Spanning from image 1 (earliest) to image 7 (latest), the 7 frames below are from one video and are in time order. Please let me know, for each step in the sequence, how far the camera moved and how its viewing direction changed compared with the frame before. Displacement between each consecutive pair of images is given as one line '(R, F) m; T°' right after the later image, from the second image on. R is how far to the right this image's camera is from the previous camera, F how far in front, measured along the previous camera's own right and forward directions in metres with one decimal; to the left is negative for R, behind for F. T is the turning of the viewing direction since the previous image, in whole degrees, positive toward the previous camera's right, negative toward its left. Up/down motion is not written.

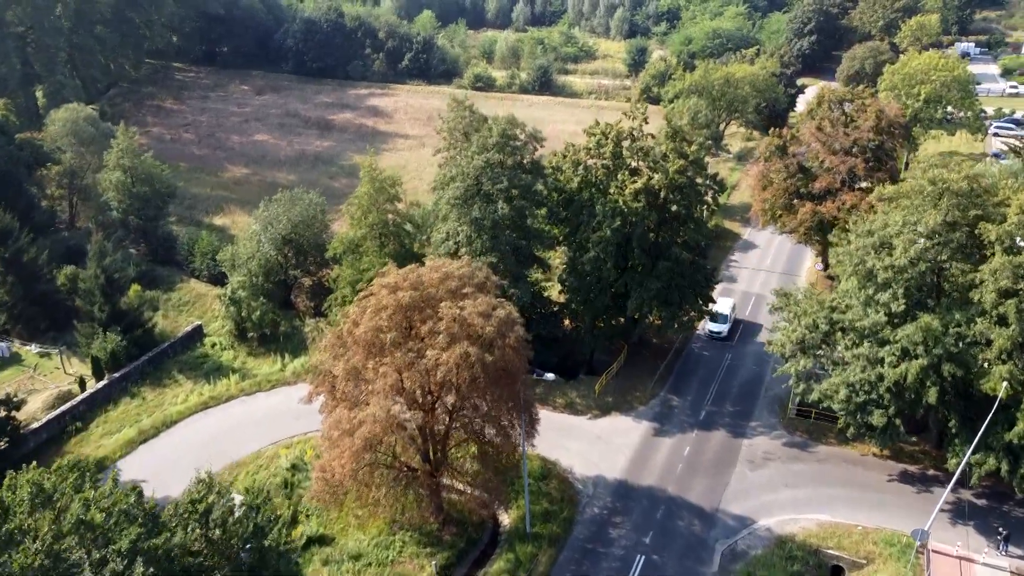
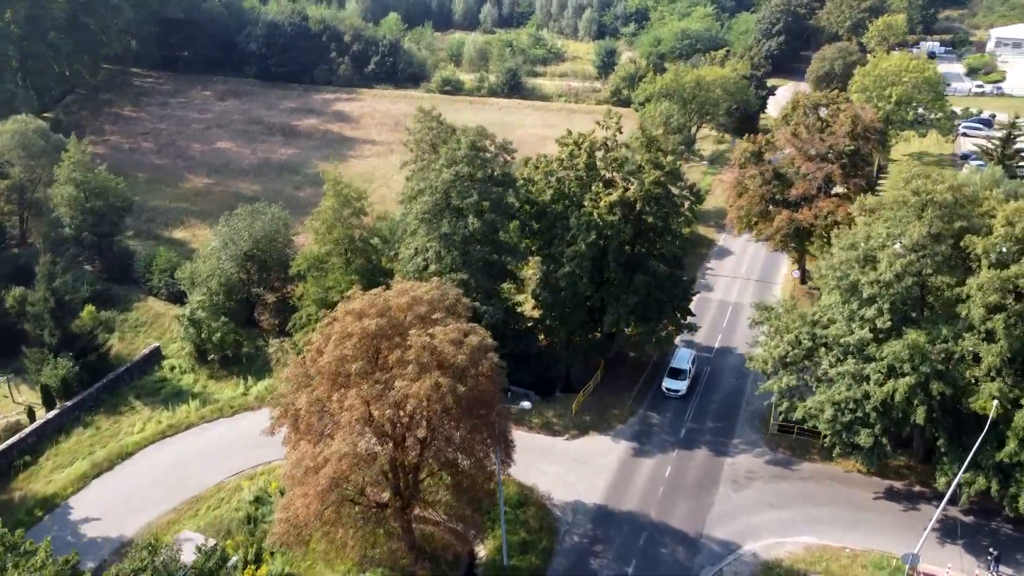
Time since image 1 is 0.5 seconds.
(0.0, +1.1) m; +2°
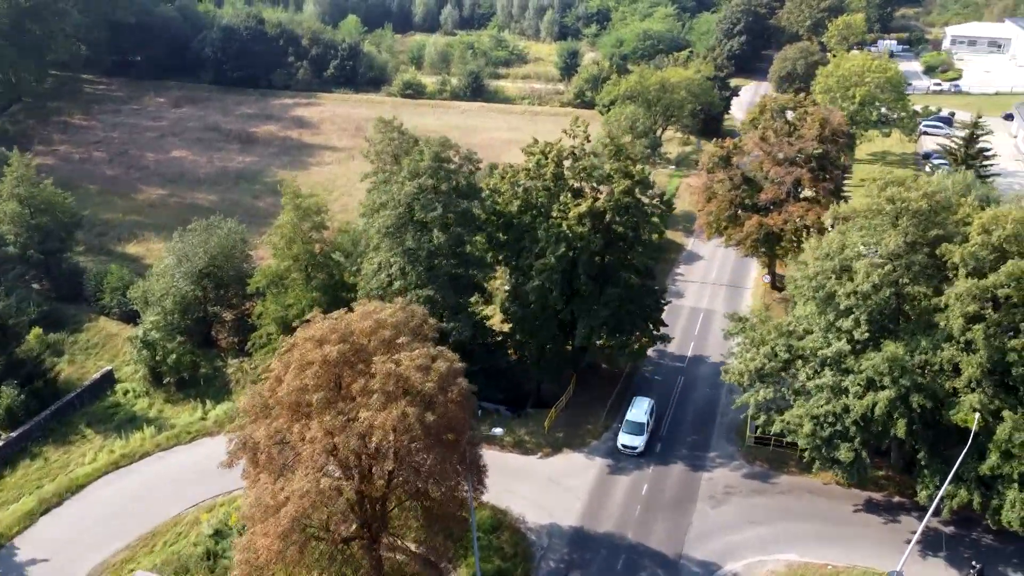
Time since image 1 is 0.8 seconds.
(0.0, +0.9) m; +2°
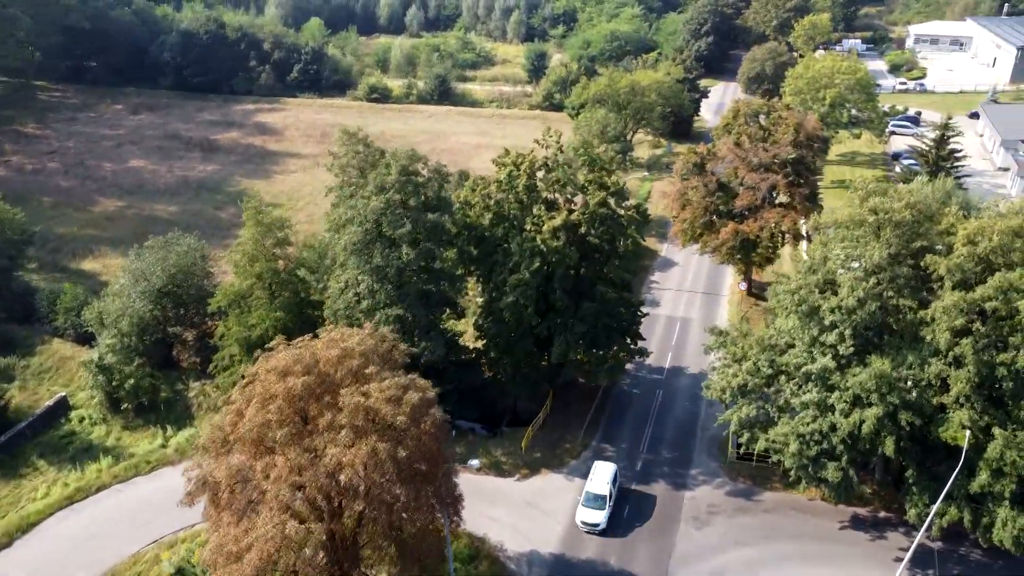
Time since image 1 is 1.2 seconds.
(-0.1, +0.9) m; +2°
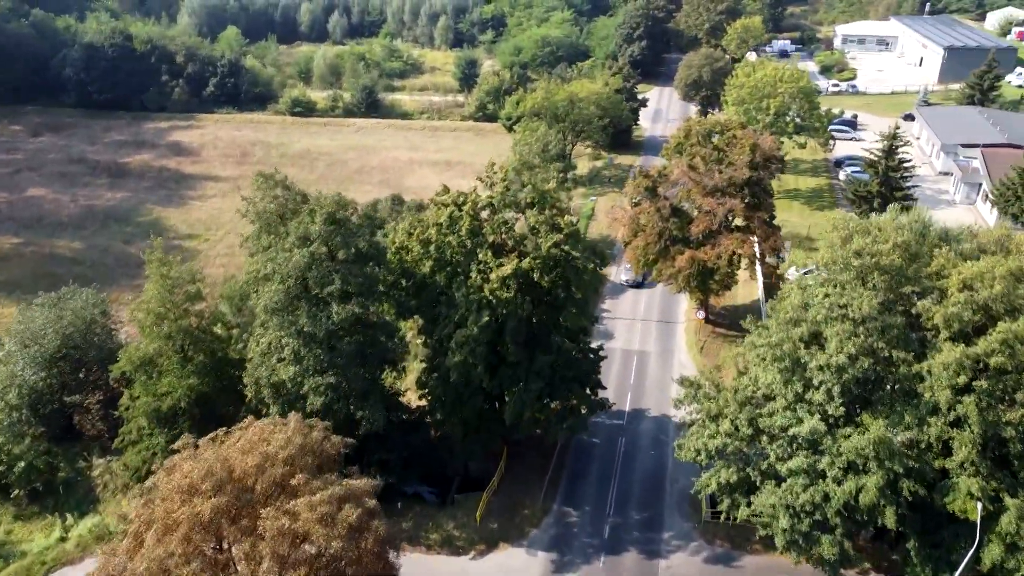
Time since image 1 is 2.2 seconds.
(-0.2, +2.8) m; +4°
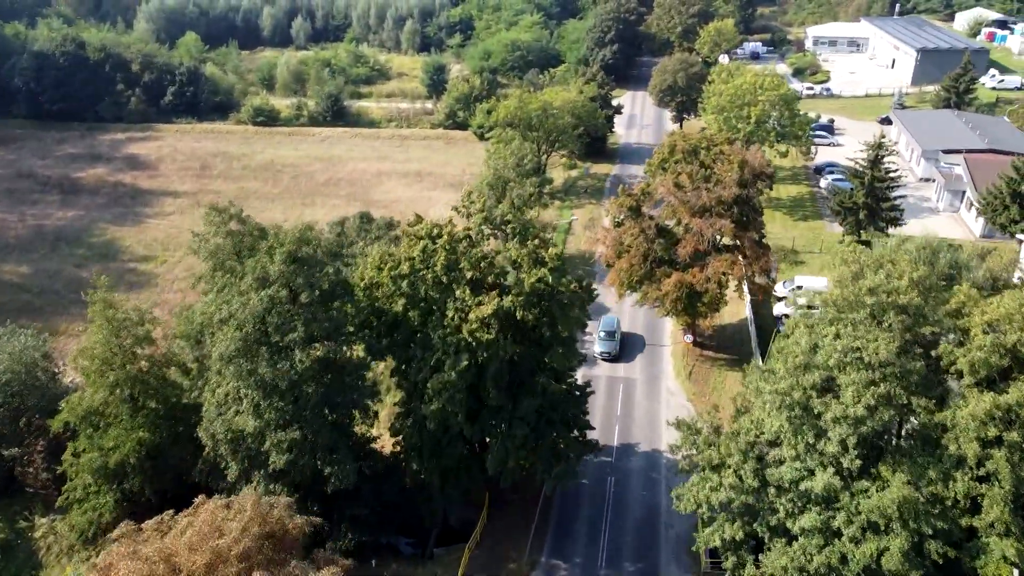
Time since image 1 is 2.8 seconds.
(-0.2, +1.9) m; +2°
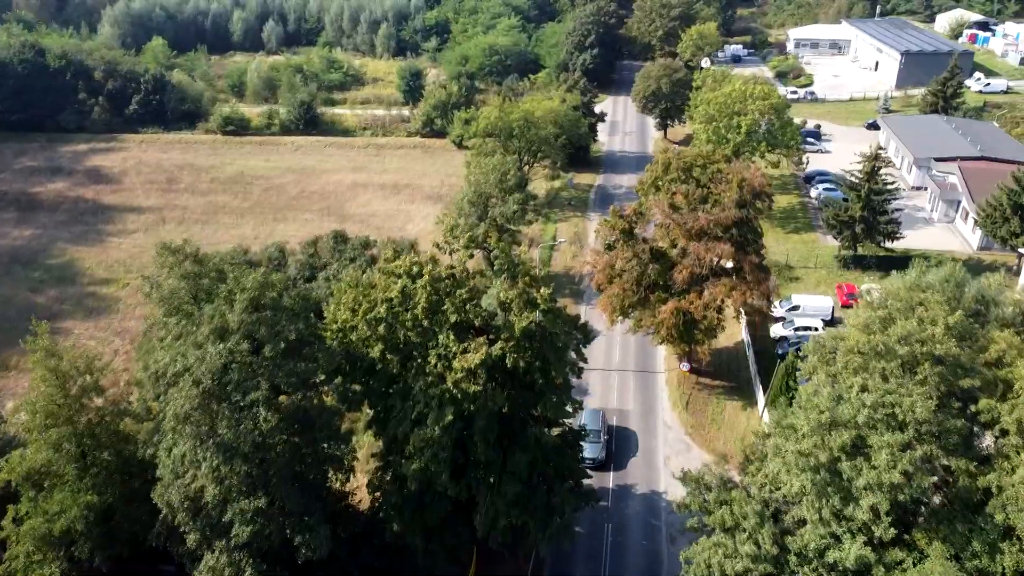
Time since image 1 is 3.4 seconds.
(-0.2, +2.0) m; +2°
